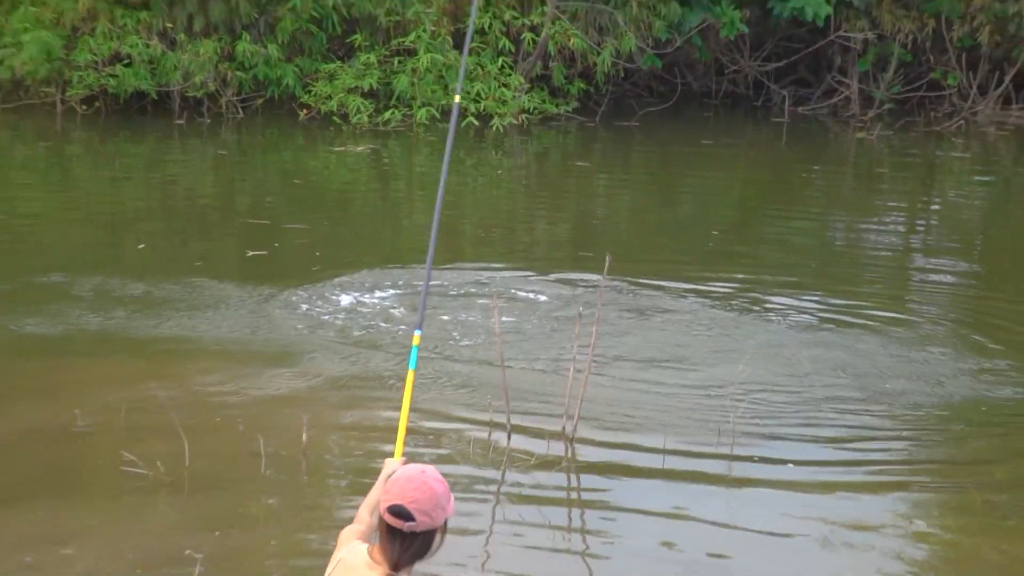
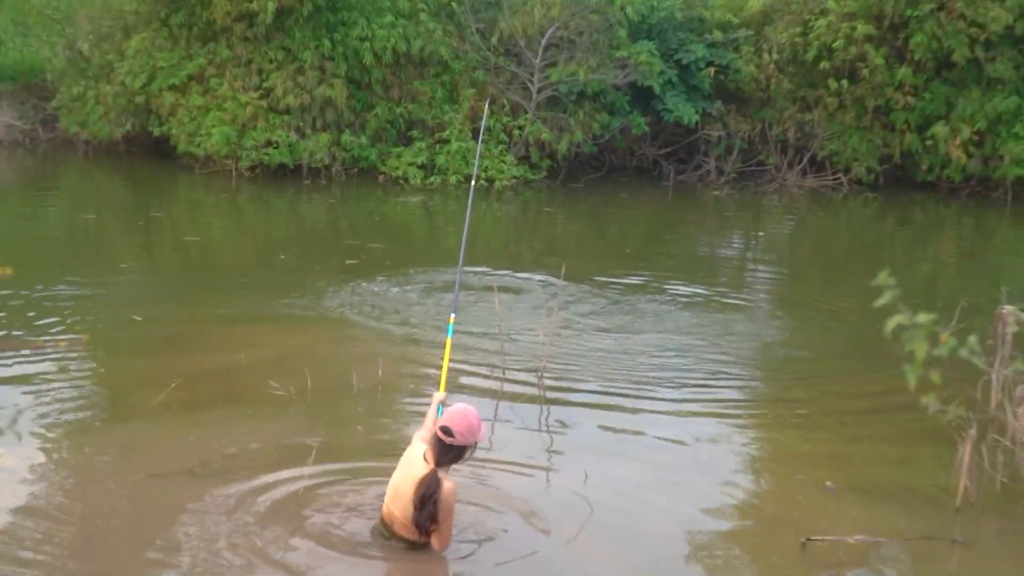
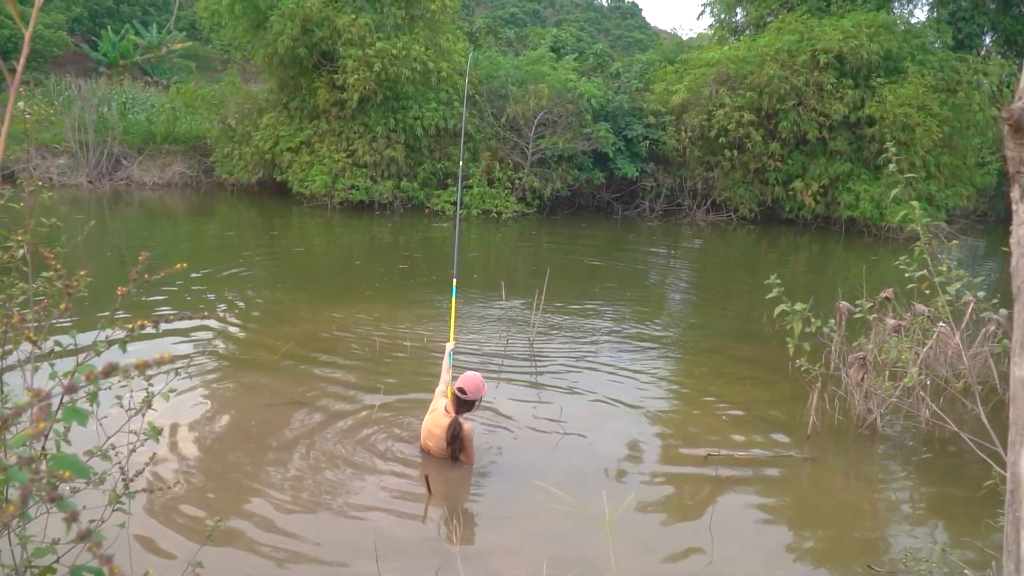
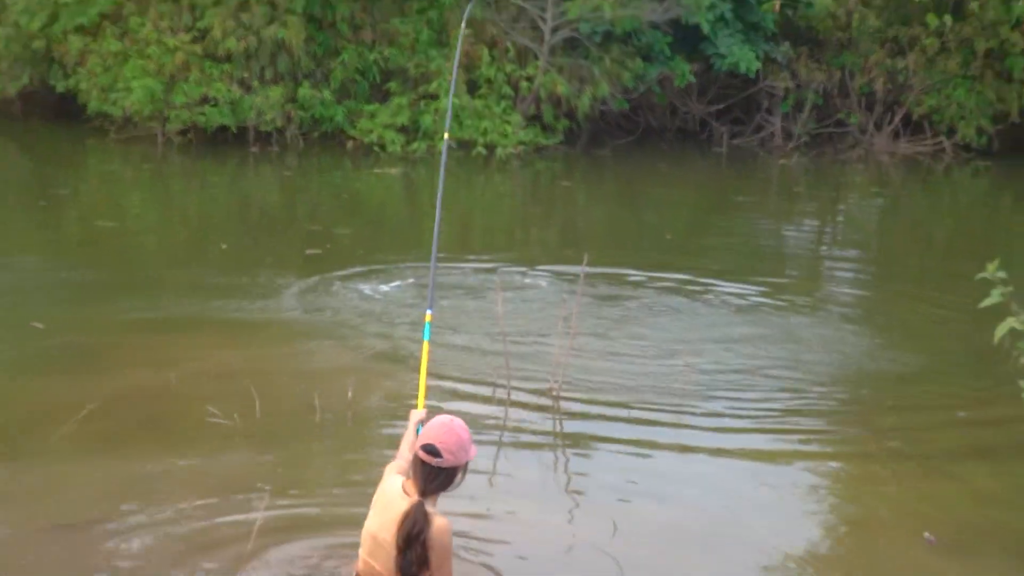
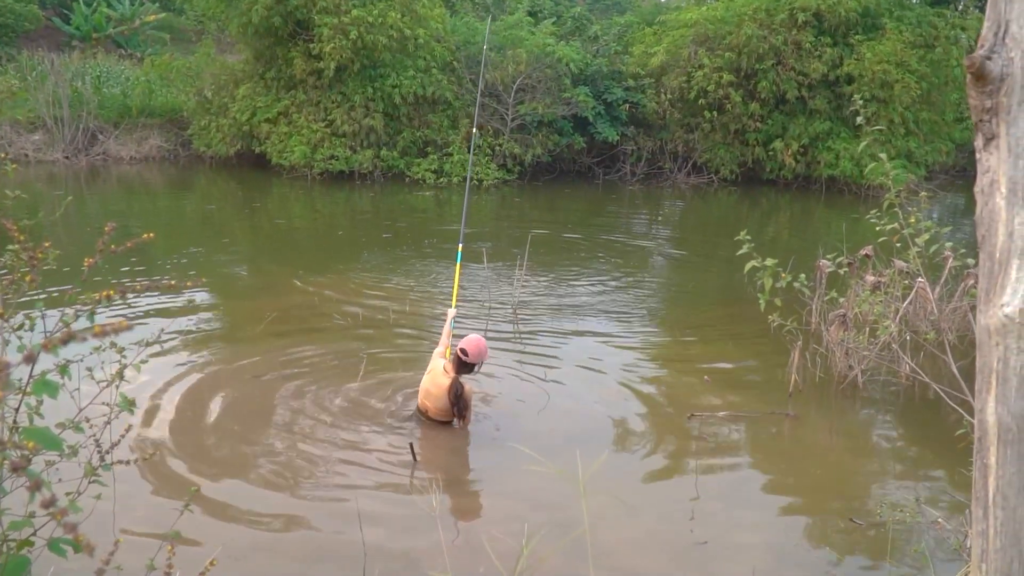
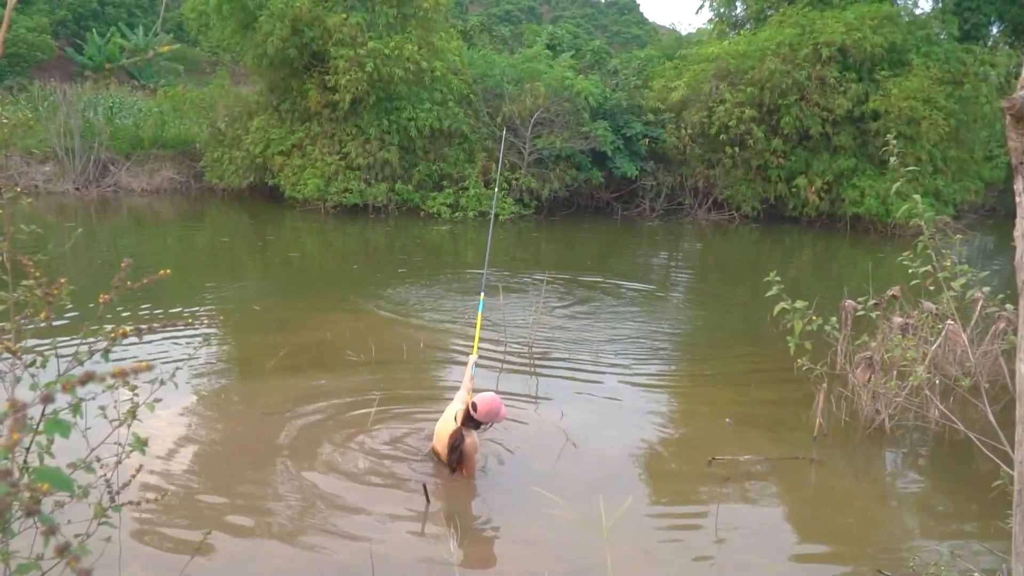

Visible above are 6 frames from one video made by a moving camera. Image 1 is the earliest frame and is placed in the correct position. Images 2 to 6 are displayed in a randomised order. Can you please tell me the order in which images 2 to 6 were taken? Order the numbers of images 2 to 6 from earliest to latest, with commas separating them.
4, 2, 6, 5, 3
